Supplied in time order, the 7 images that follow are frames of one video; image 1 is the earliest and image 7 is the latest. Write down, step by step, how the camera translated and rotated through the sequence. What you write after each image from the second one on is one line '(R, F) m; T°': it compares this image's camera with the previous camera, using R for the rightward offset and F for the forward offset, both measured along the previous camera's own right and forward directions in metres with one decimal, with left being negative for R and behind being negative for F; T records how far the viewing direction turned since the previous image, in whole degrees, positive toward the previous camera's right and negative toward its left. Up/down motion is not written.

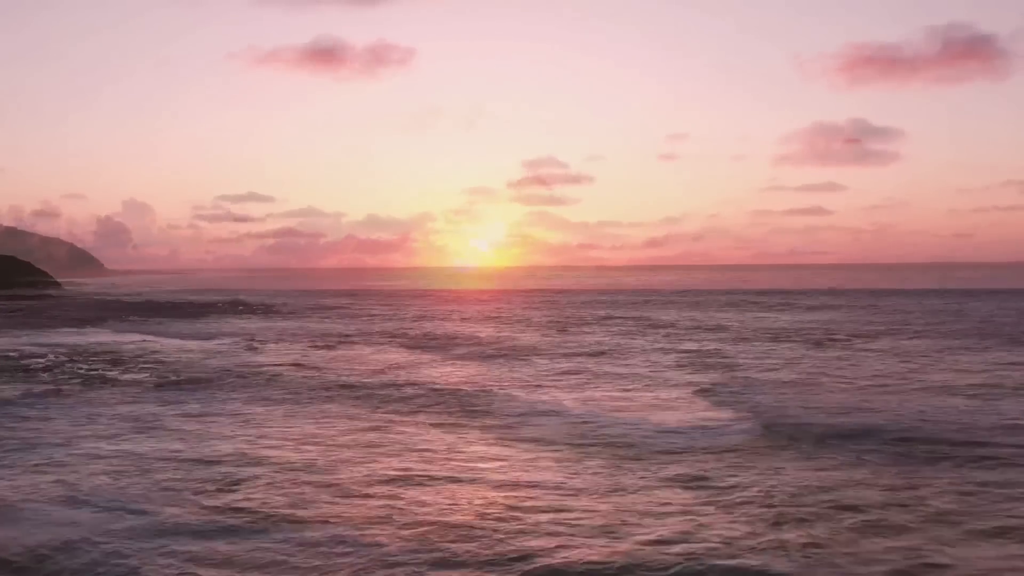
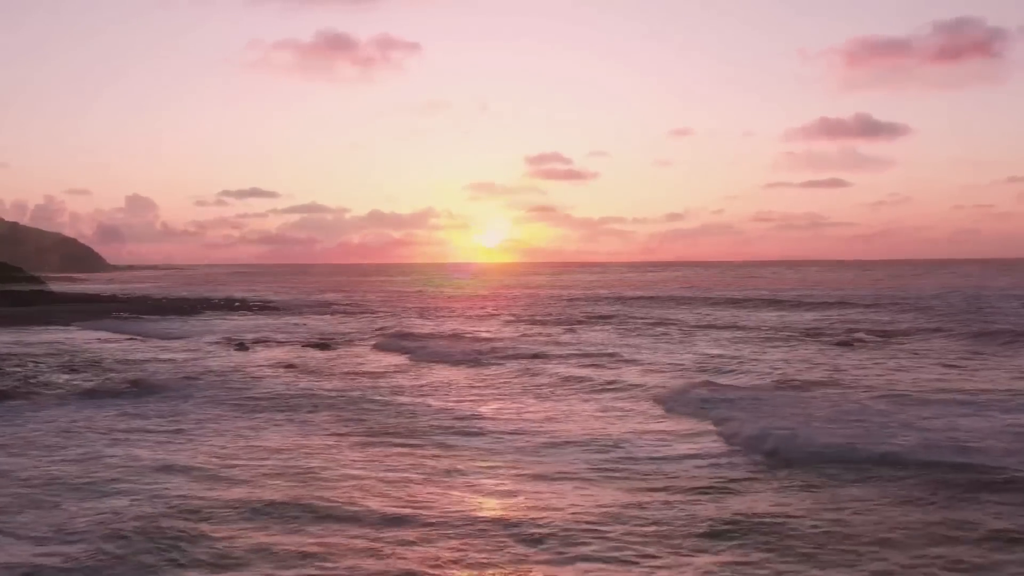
(0.0, +1.7) m; 0°
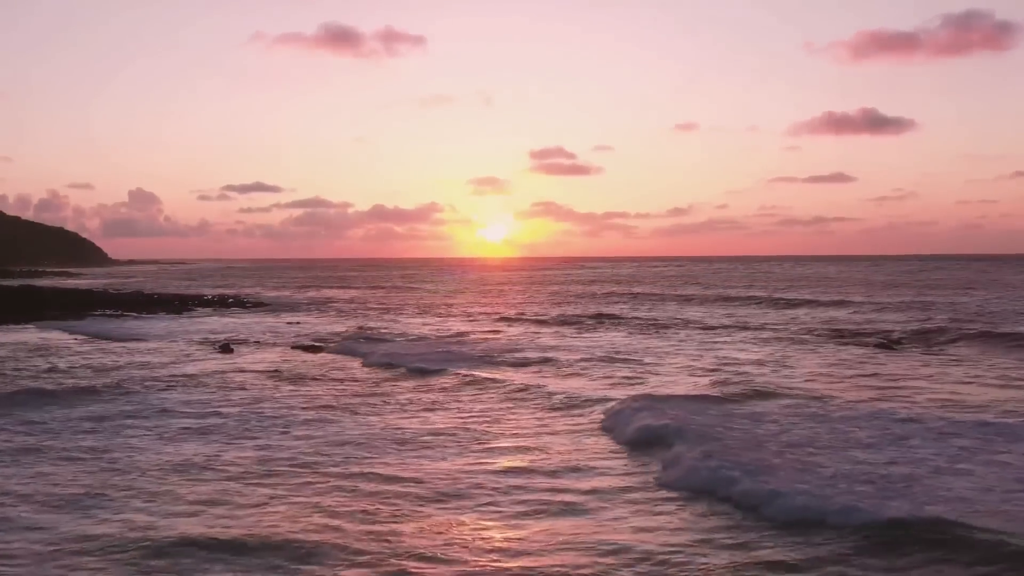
(-0.1, +2.4) m; 0°
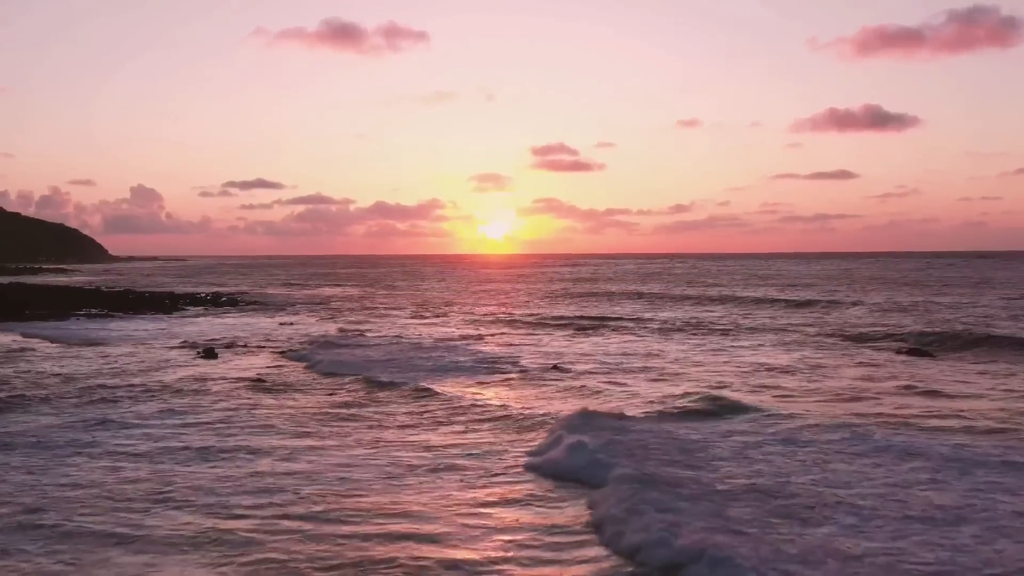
(-0.1, +2.0) m; 0°
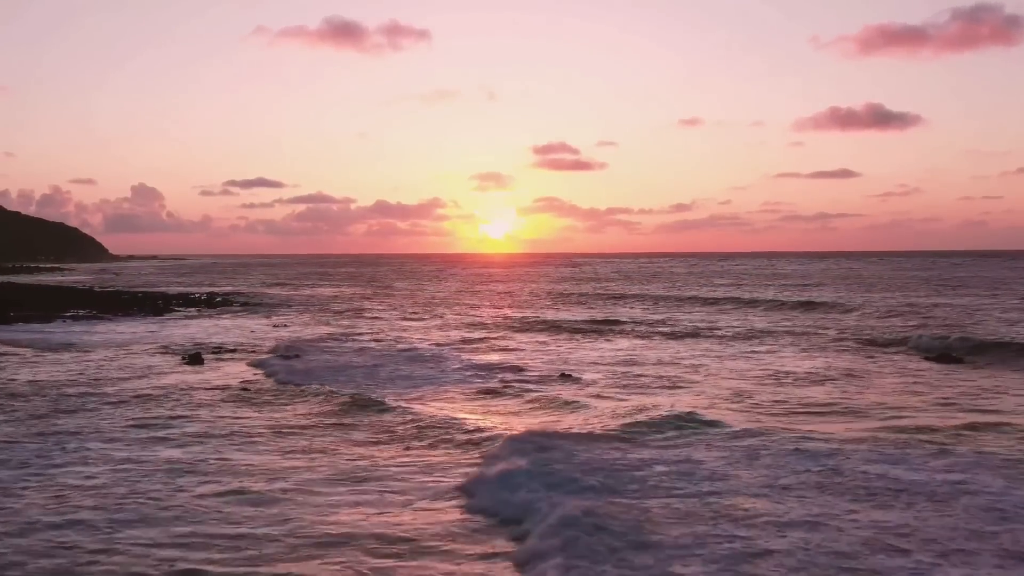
(-0.1, +1.6) m; 0°
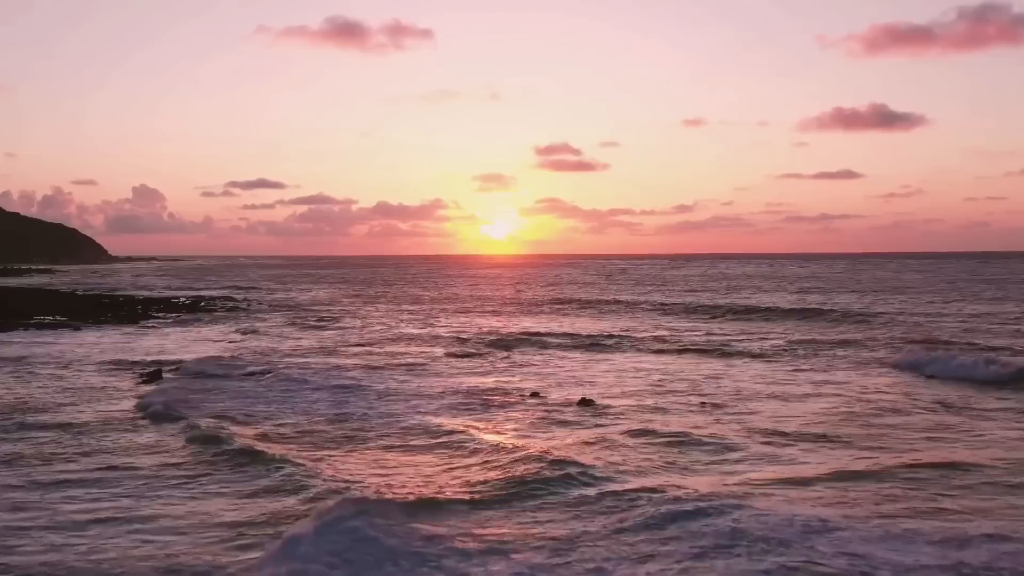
(-0.3, +3.7) m; 0°
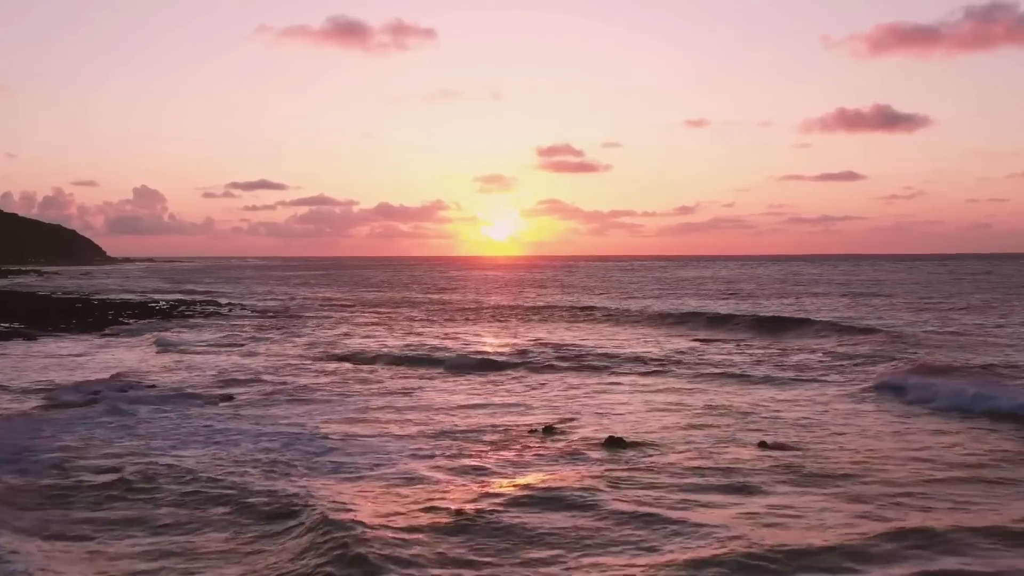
(-0.2, +3.9) m; 0°
